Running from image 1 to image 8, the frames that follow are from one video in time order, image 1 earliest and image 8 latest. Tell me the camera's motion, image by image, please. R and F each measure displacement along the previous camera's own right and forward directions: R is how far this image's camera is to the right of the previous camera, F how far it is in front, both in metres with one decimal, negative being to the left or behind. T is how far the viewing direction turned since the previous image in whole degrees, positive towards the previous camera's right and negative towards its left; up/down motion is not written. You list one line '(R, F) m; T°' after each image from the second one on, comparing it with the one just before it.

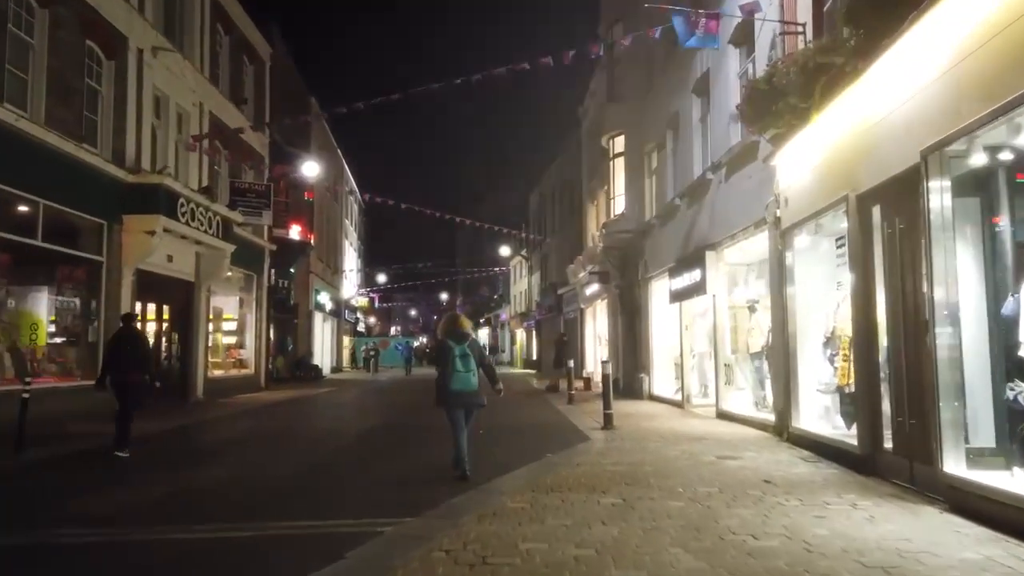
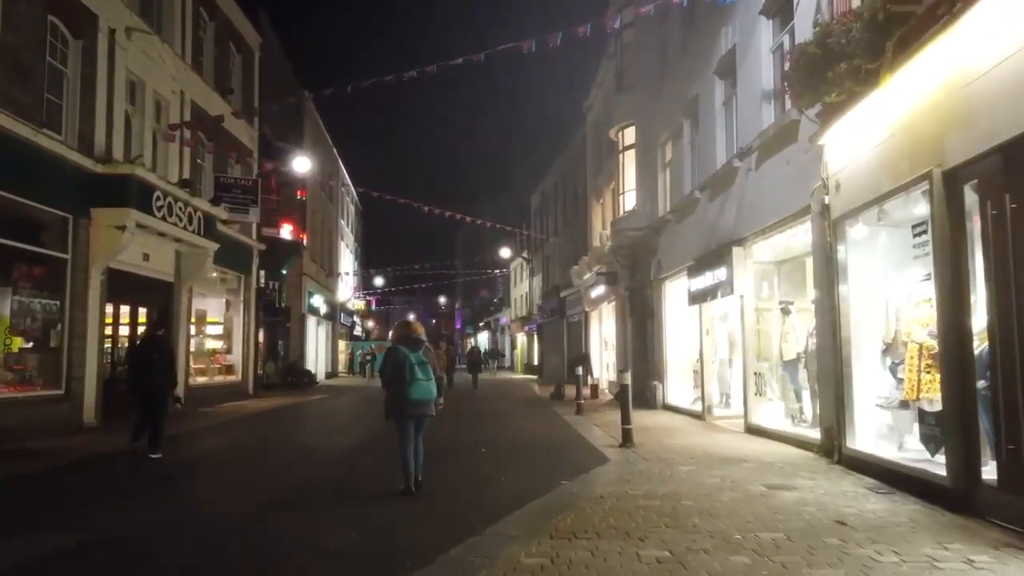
(-0.1, +1.4) m; 0°
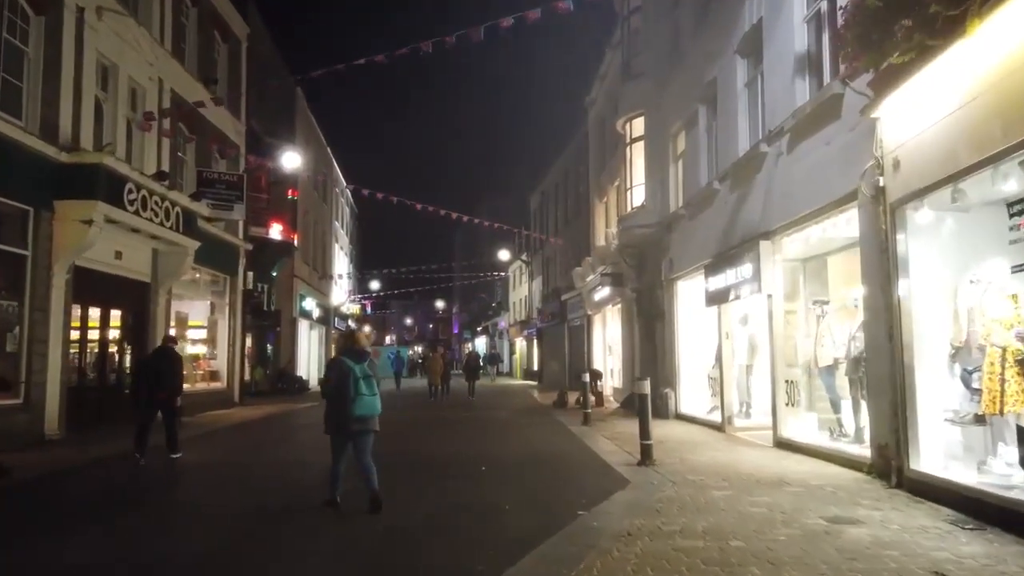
(-0.1, +1.2) m; 0°
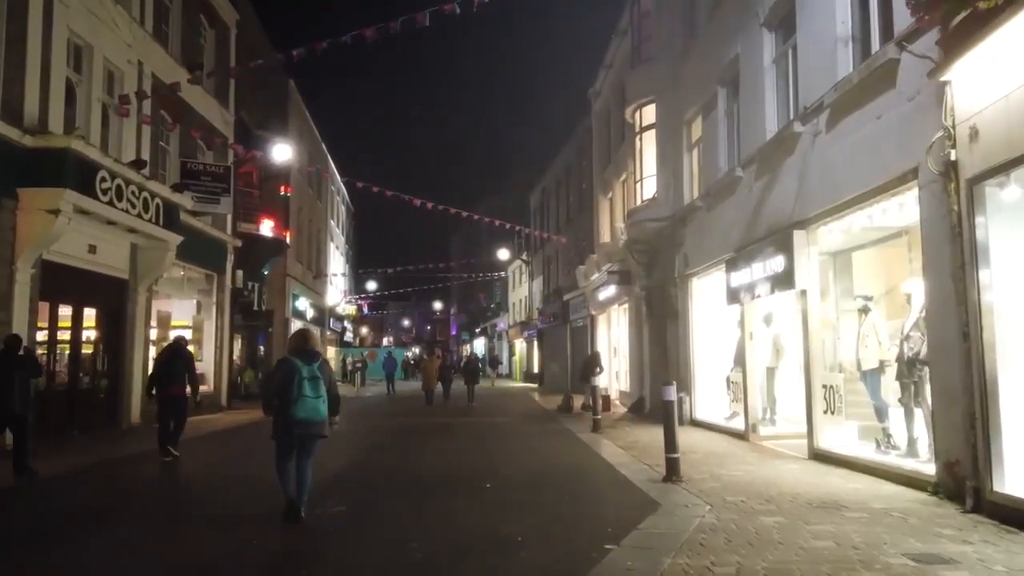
(-0.1, +1.1) m; 0°
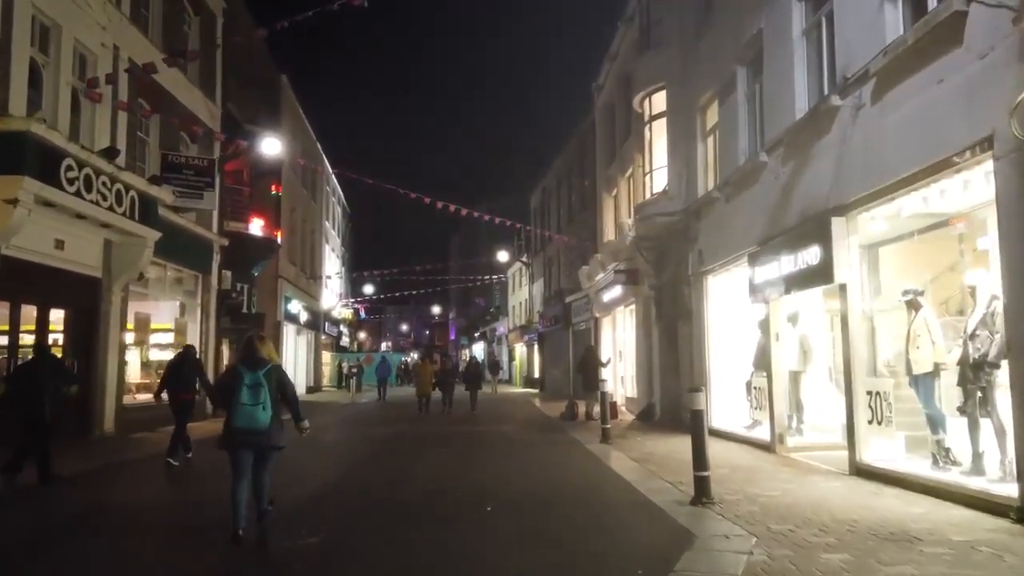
(0.0, +1.1) m; 0°
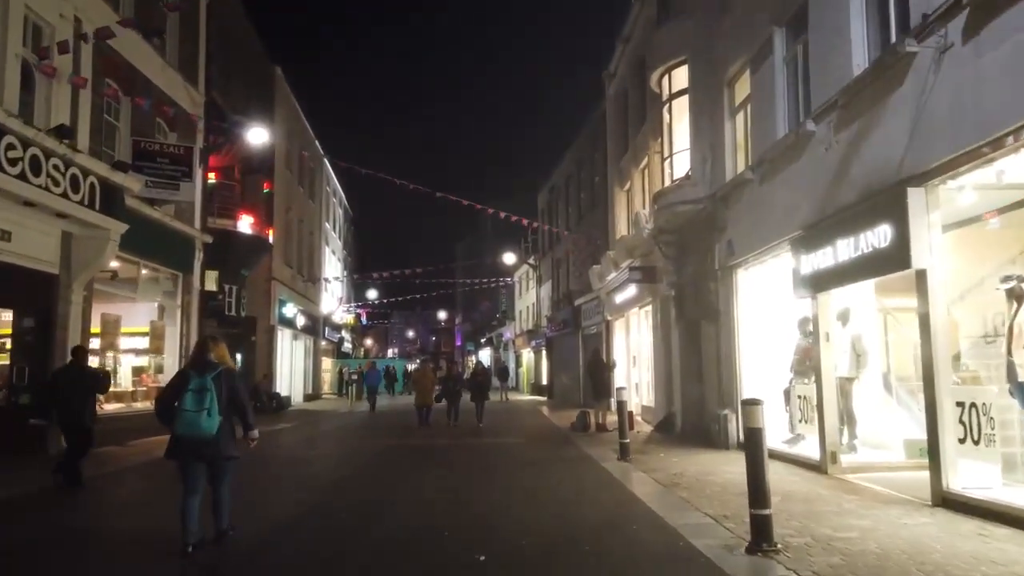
(0.0, +1.6) m; -1°
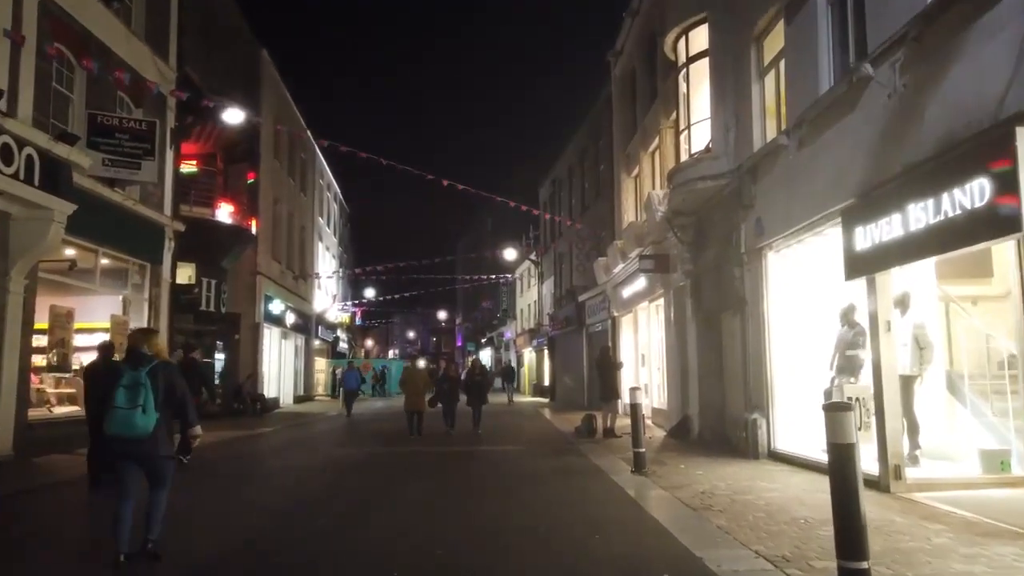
(+0.1, +1.6) m; 0°
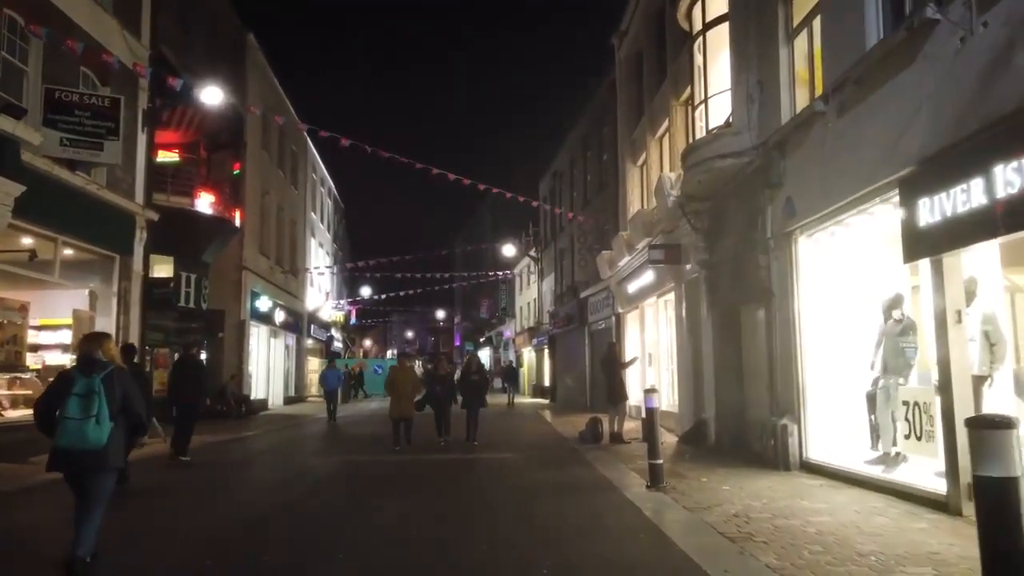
(0.0, +1.3) m; 0°
